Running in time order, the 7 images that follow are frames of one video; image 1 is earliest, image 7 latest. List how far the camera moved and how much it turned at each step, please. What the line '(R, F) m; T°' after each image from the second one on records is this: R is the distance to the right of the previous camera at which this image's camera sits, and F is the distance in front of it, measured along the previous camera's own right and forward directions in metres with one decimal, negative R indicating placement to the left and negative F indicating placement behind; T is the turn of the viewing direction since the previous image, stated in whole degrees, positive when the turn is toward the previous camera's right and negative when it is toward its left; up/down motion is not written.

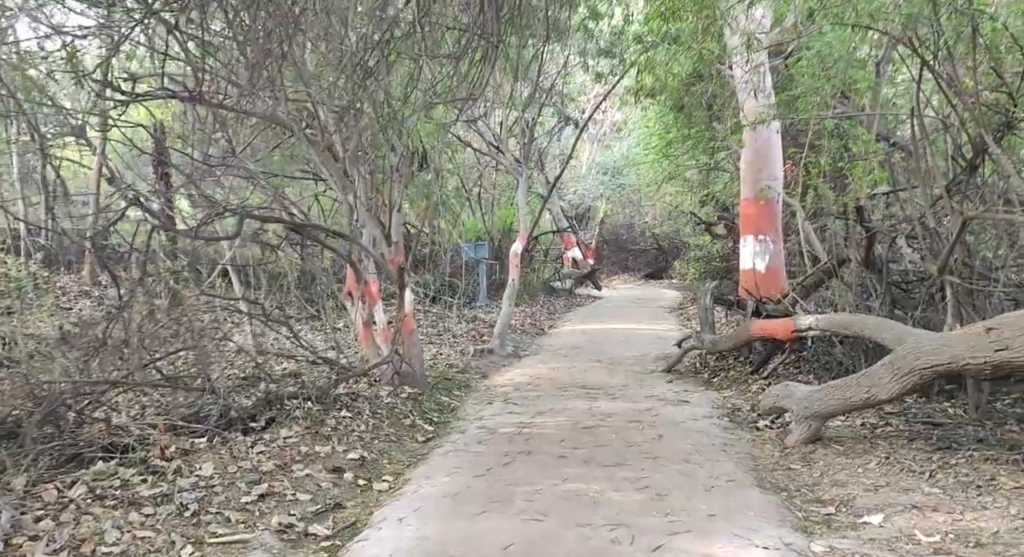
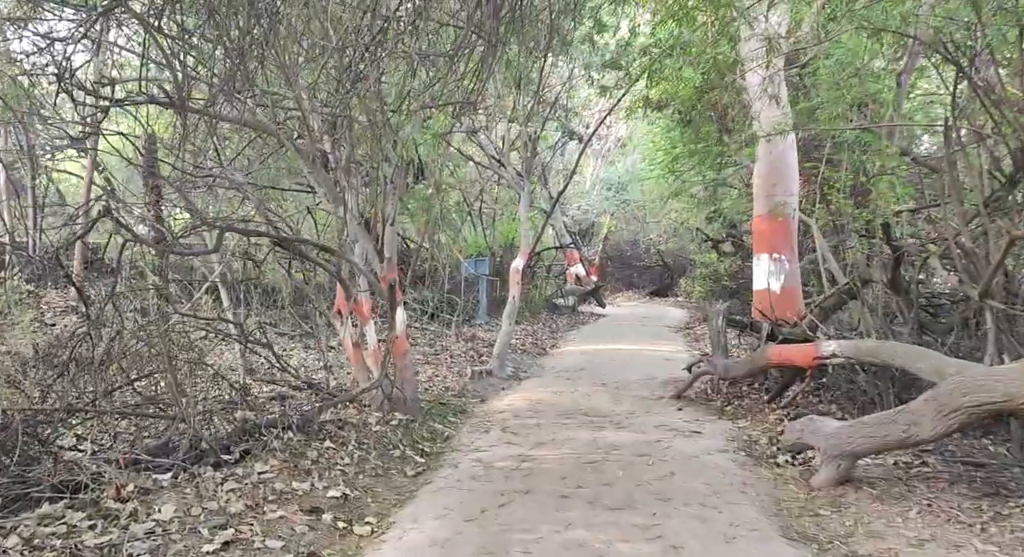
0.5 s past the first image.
(0.0, +0.5) m; 0°
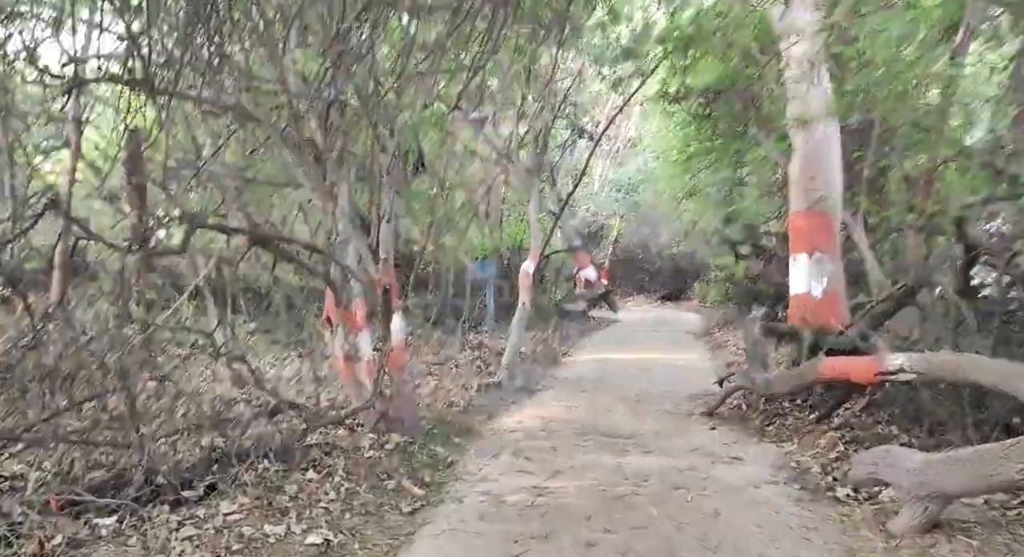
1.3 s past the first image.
(0.0, +0.9) m; 0°
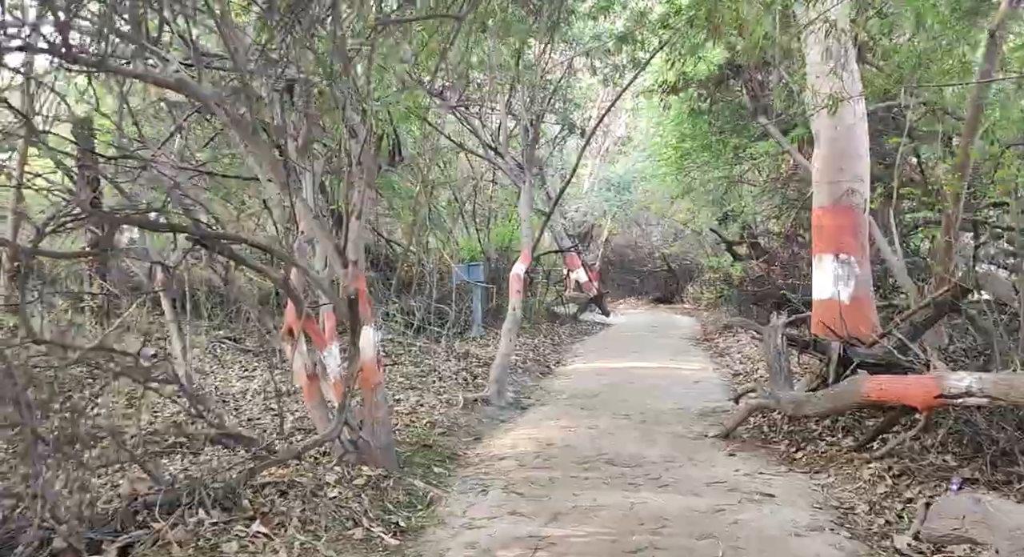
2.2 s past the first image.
(0.0, +0.9) m; +1°
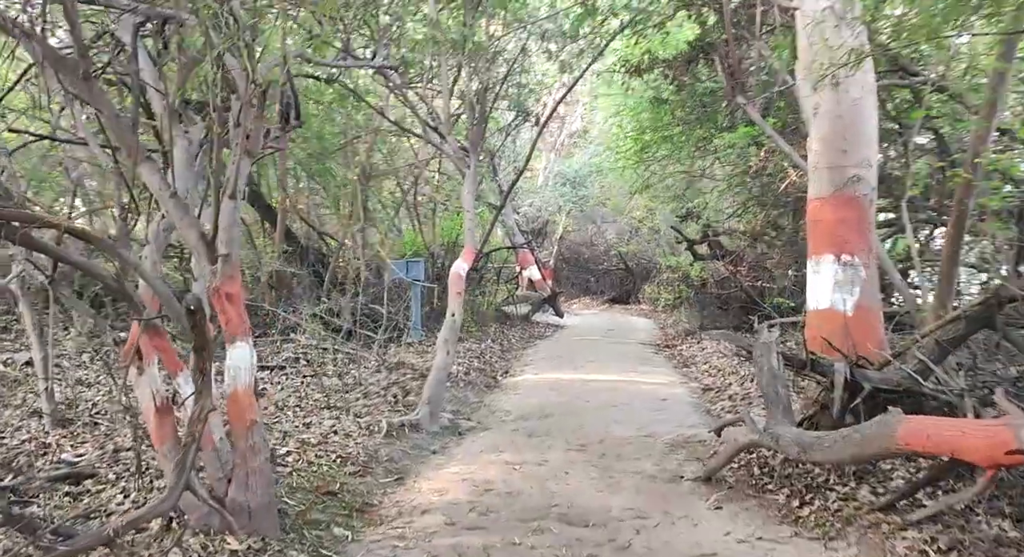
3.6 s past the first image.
(+0.2, +1.4) m; +3°
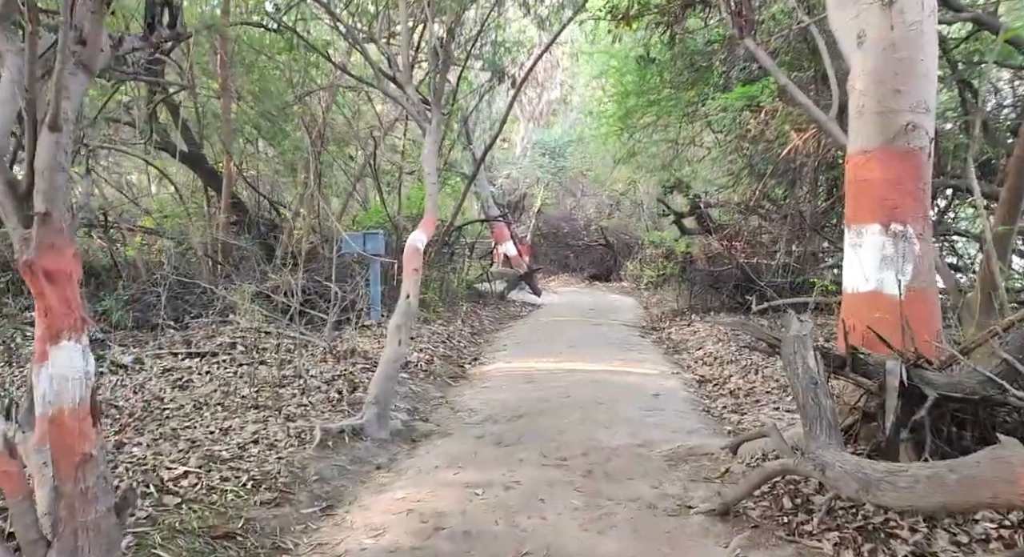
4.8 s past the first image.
(+0.1, +1.3) m; +2°
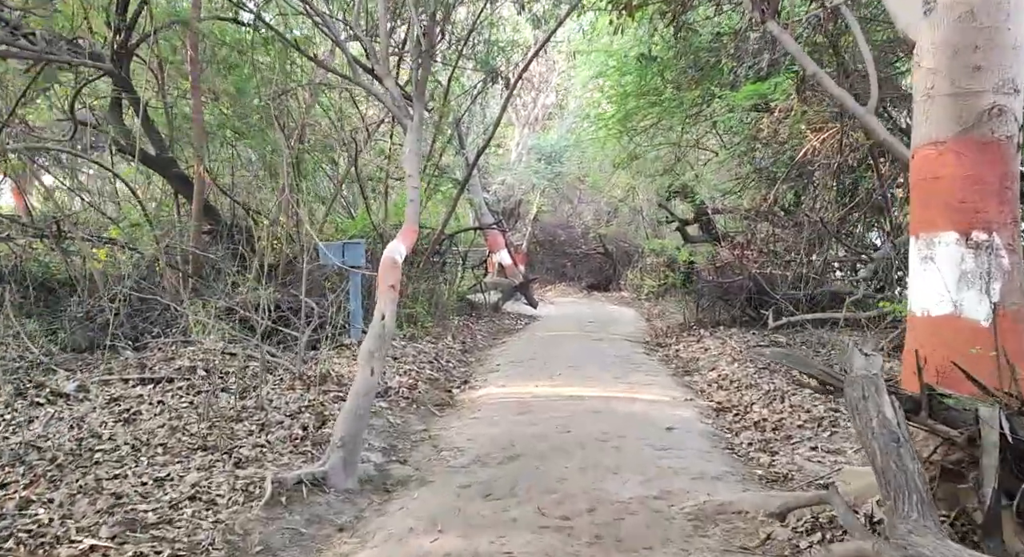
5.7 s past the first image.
(0.0, +0.9) m; 0°
